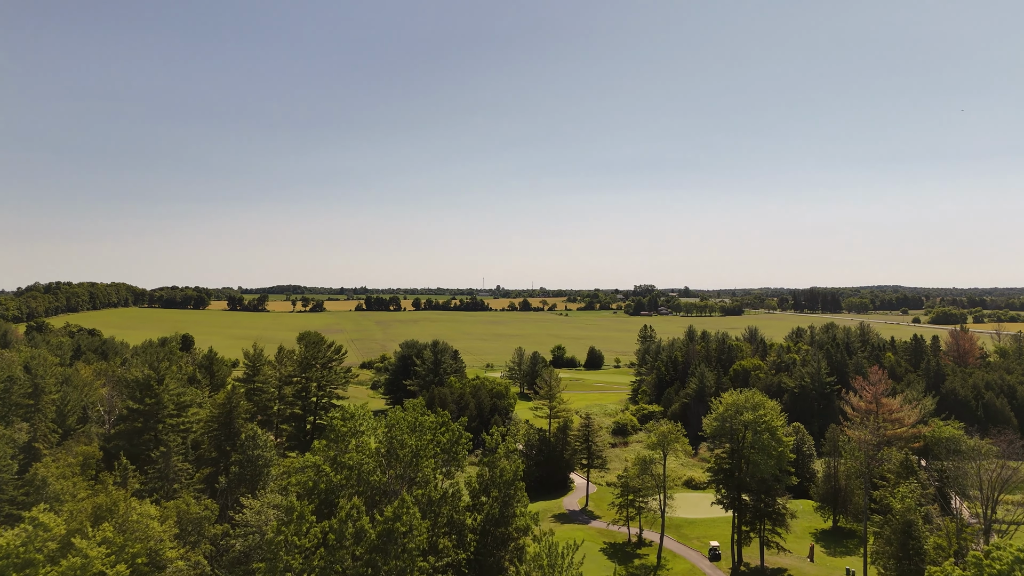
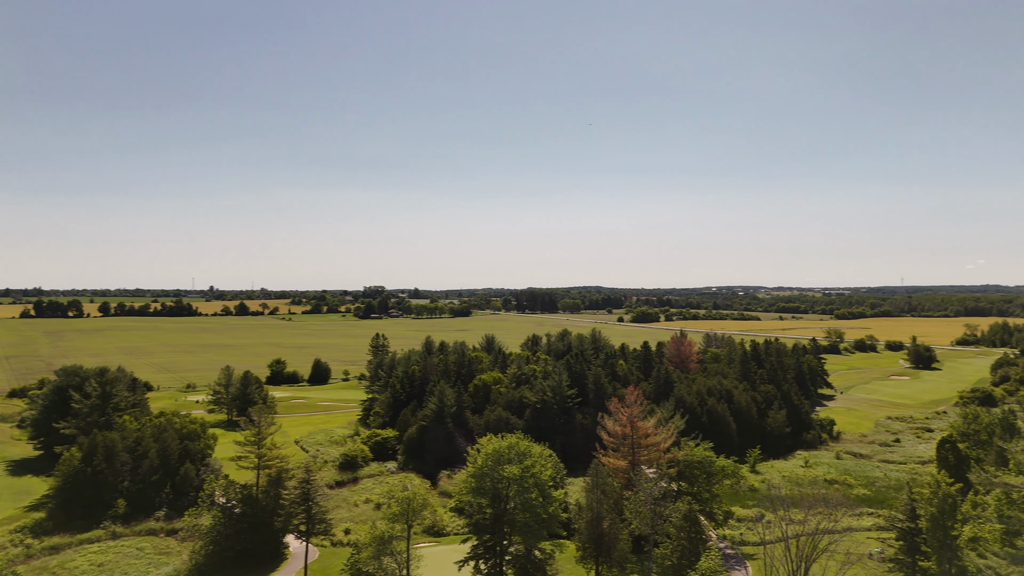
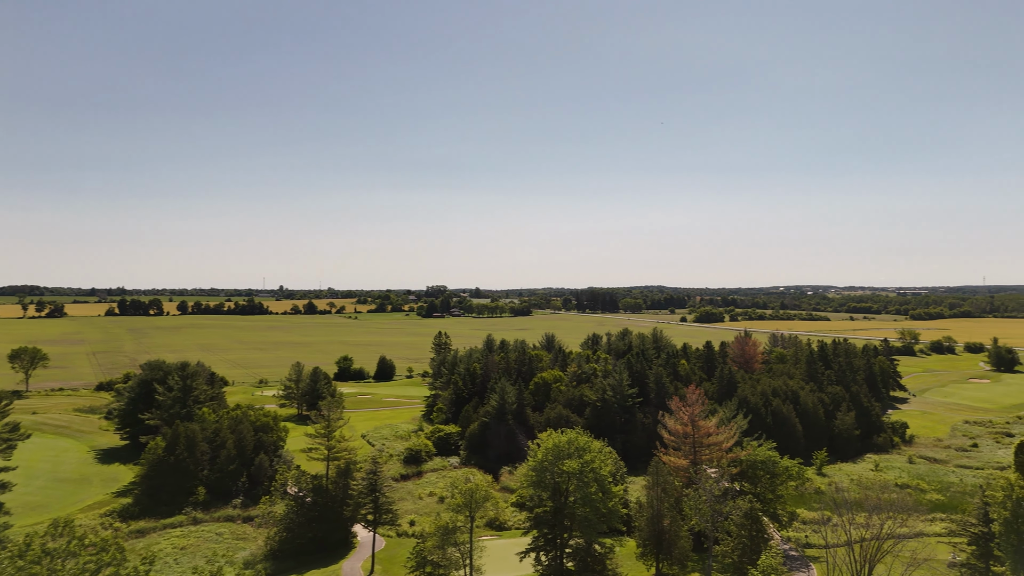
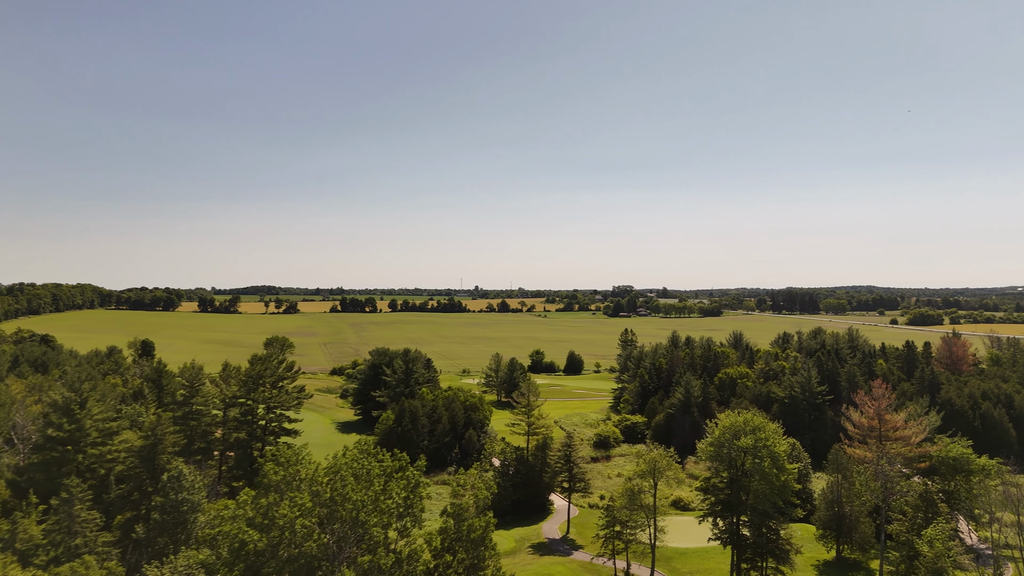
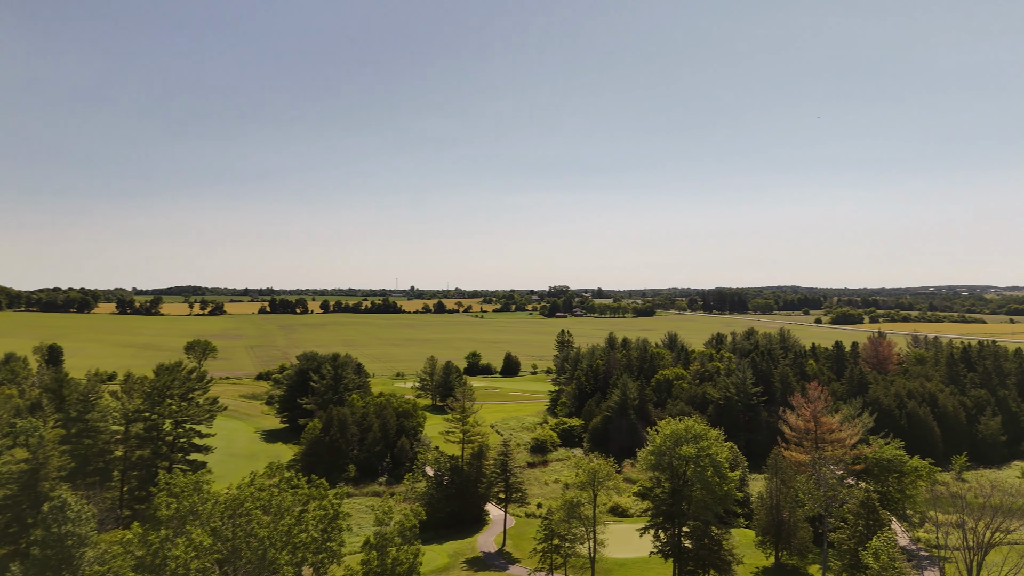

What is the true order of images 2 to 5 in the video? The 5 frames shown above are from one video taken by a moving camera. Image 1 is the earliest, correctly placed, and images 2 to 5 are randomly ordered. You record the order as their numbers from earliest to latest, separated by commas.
4, 5, 3, 2
